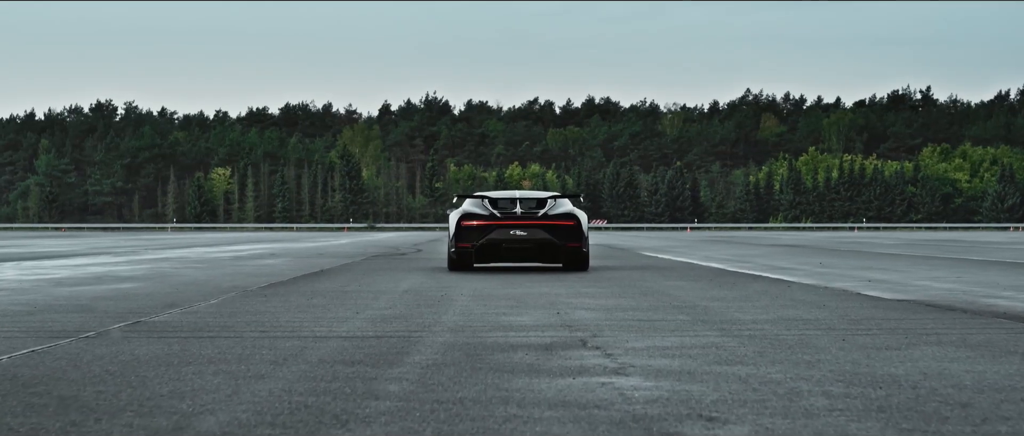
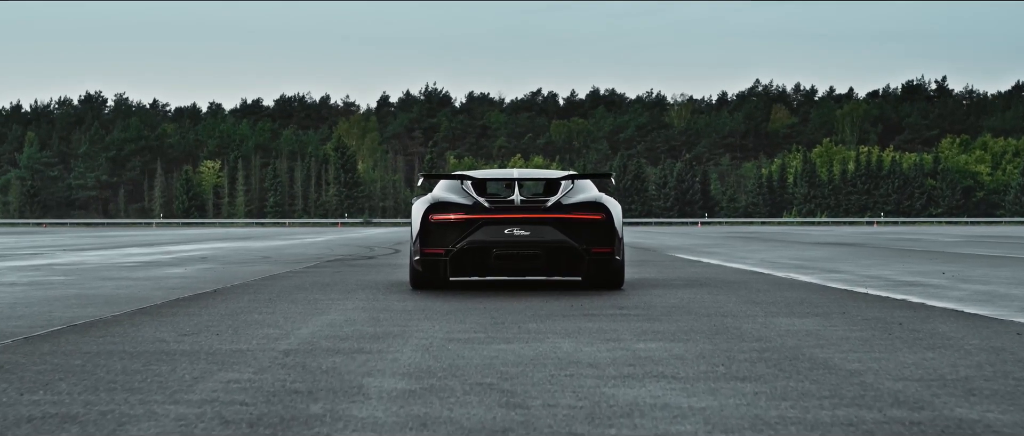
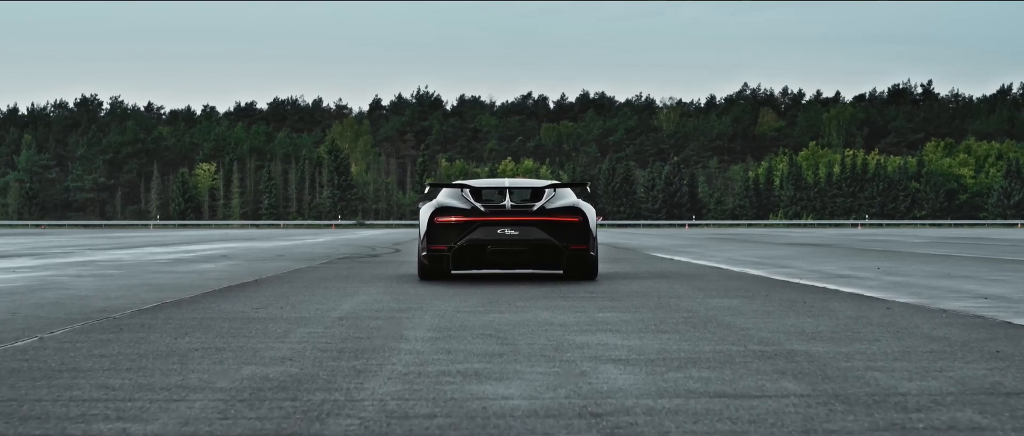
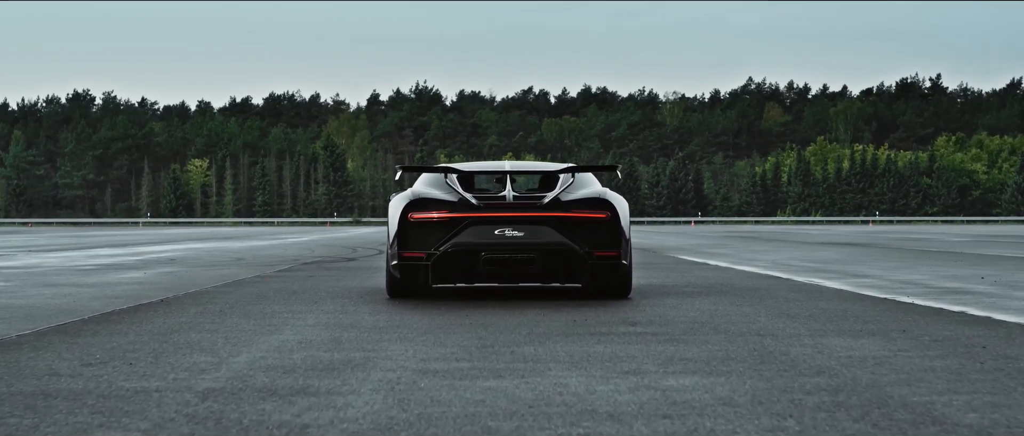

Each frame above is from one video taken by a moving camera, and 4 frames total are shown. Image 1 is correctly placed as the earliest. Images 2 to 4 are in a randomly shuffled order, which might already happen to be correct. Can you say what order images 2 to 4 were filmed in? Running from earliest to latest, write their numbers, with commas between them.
3, 2, 4
